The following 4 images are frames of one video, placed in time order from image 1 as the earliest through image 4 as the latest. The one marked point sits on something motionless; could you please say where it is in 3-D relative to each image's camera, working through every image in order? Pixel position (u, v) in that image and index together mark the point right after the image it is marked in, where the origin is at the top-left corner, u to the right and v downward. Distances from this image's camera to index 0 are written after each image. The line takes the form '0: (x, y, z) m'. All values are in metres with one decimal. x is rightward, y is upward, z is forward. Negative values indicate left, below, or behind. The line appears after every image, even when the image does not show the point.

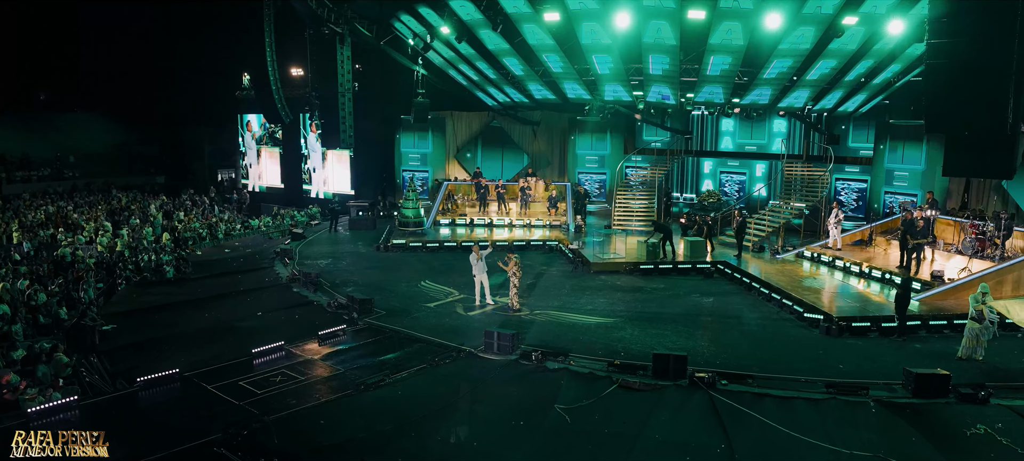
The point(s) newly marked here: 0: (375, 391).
0: (-2.4, -2.9, +11.1) m
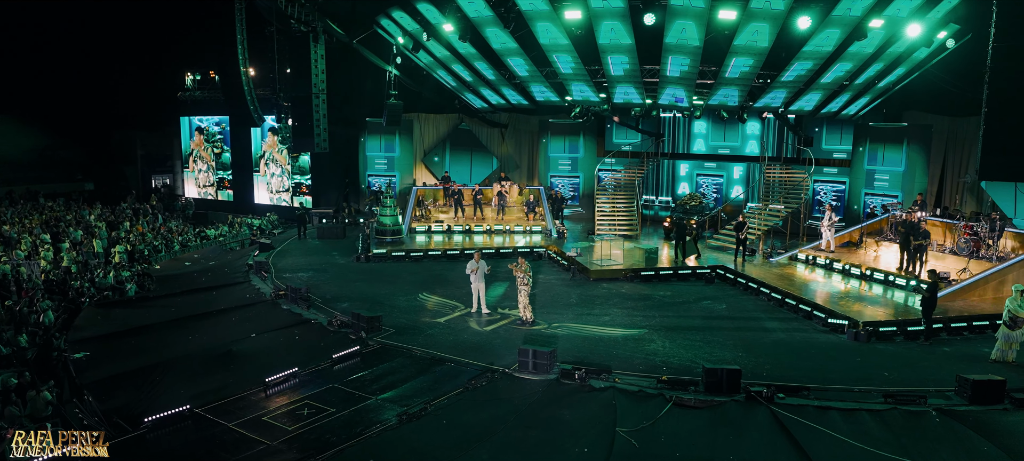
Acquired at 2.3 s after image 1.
0: (-1.5, -3.1, +10.1) m
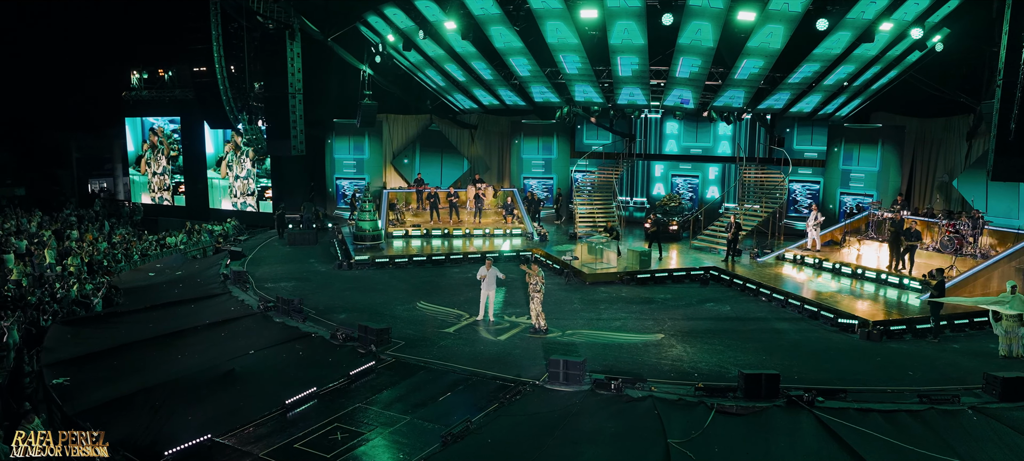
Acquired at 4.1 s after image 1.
0: (-0.8, -3.2, +9.5) m
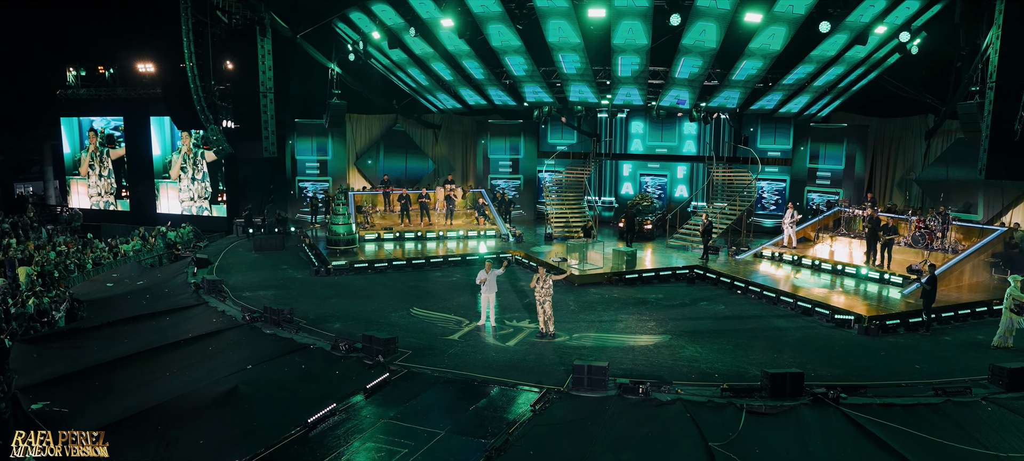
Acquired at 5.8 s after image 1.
0: (-0.1, -3.3, +9.2) m
